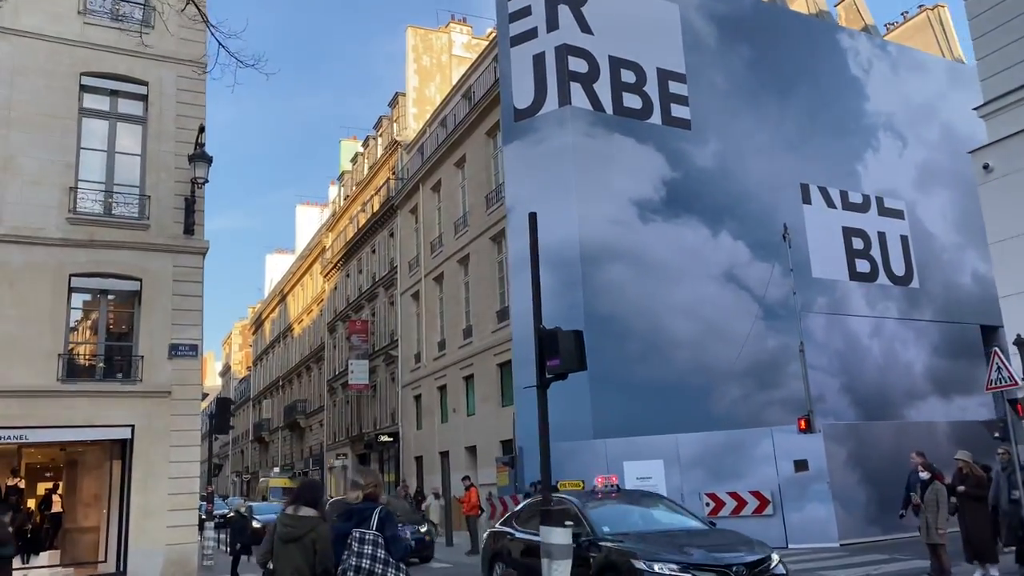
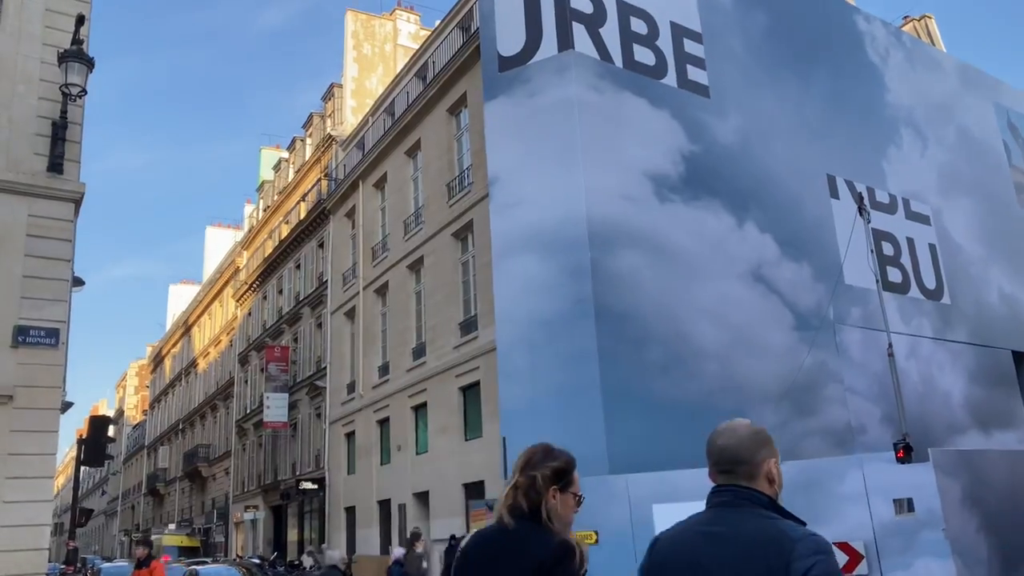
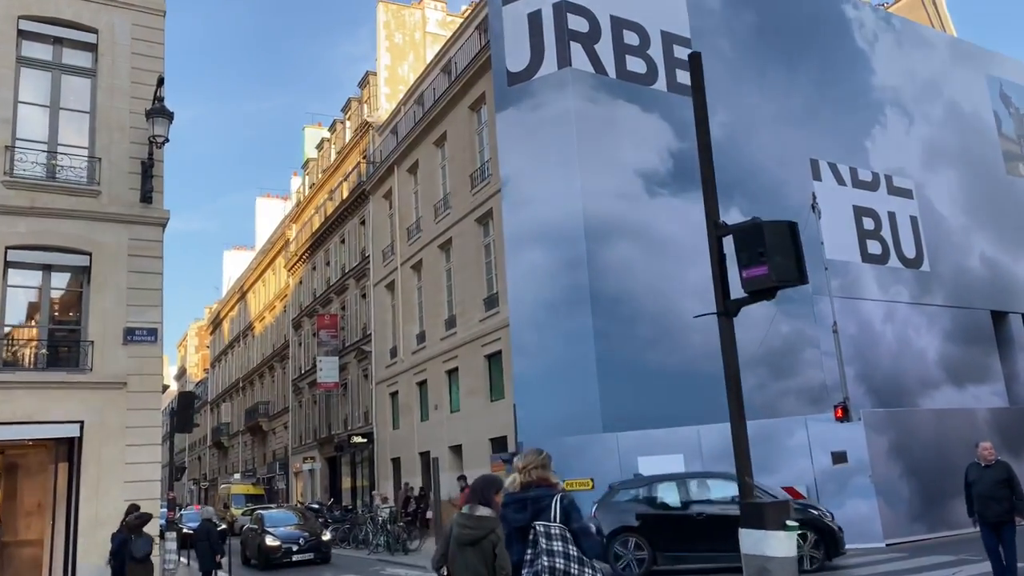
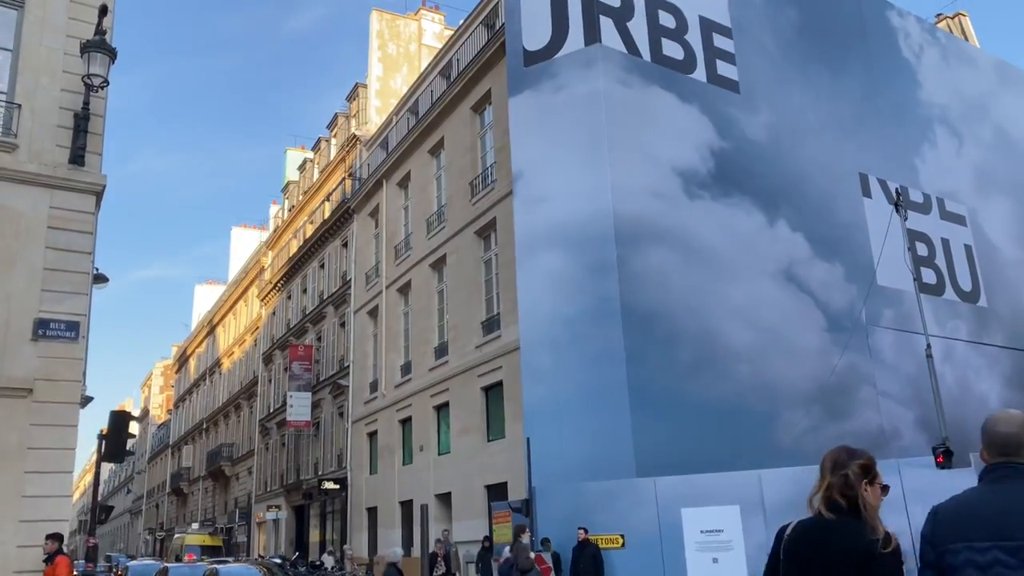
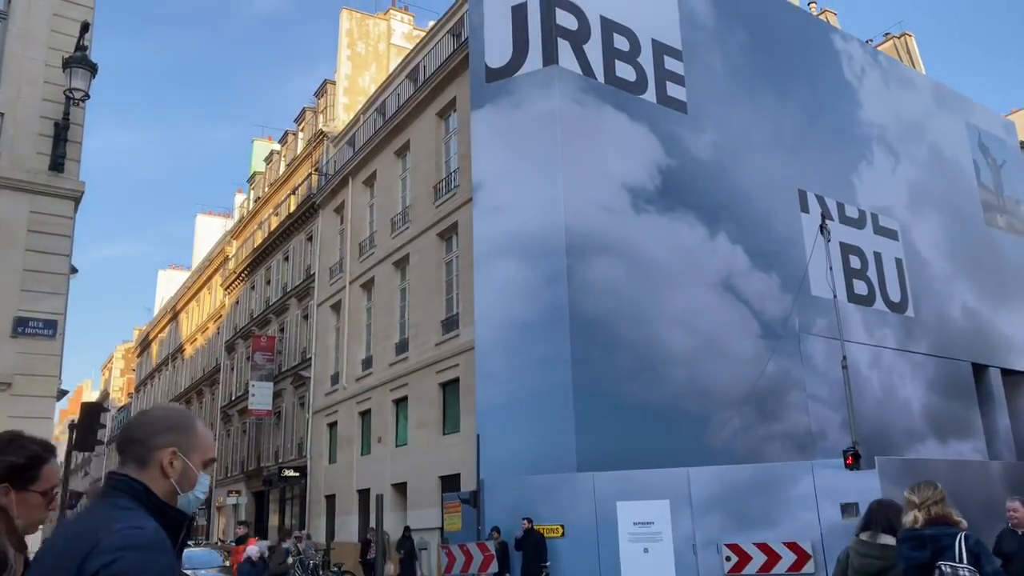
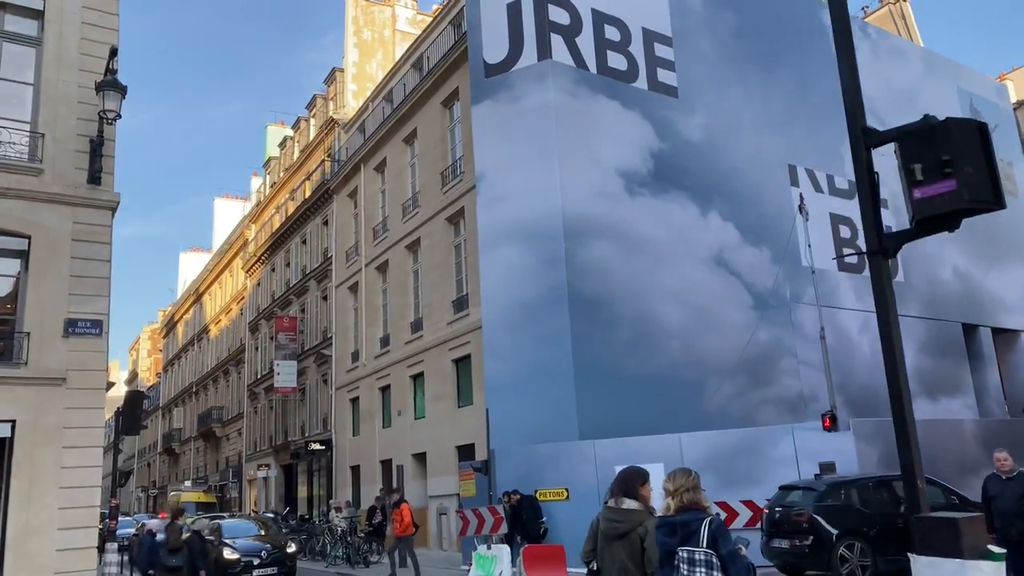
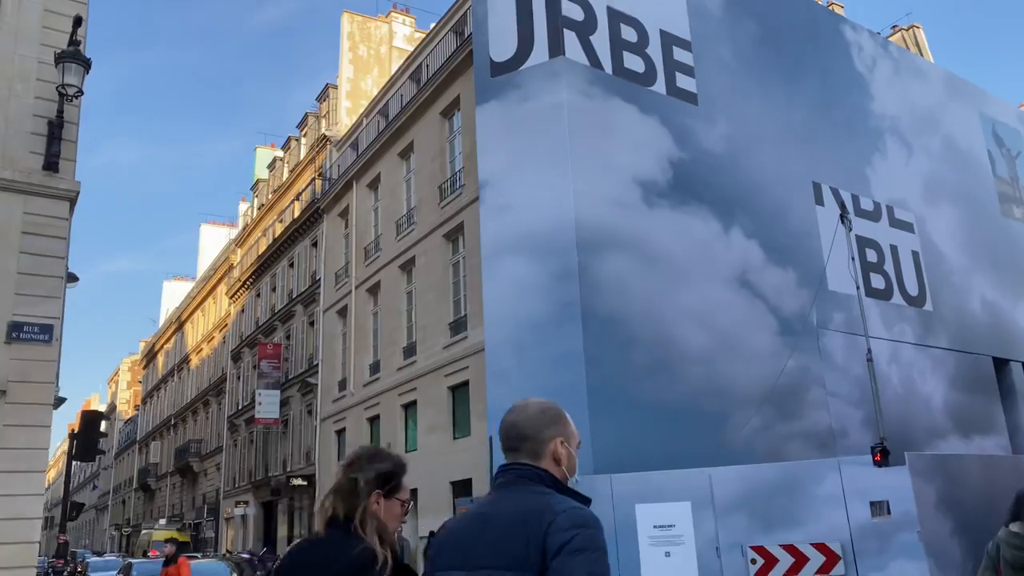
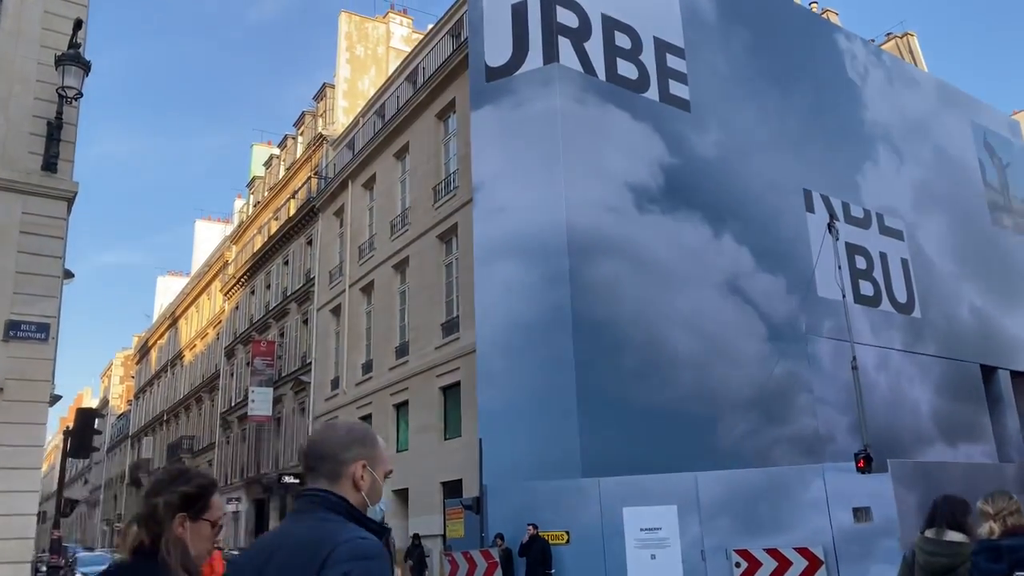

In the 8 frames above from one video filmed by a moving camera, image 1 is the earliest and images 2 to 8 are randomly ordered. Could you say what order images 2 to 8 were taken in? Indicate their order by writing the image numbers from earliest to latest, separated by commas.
3, 6, 5, 8, 7, 2, 4
